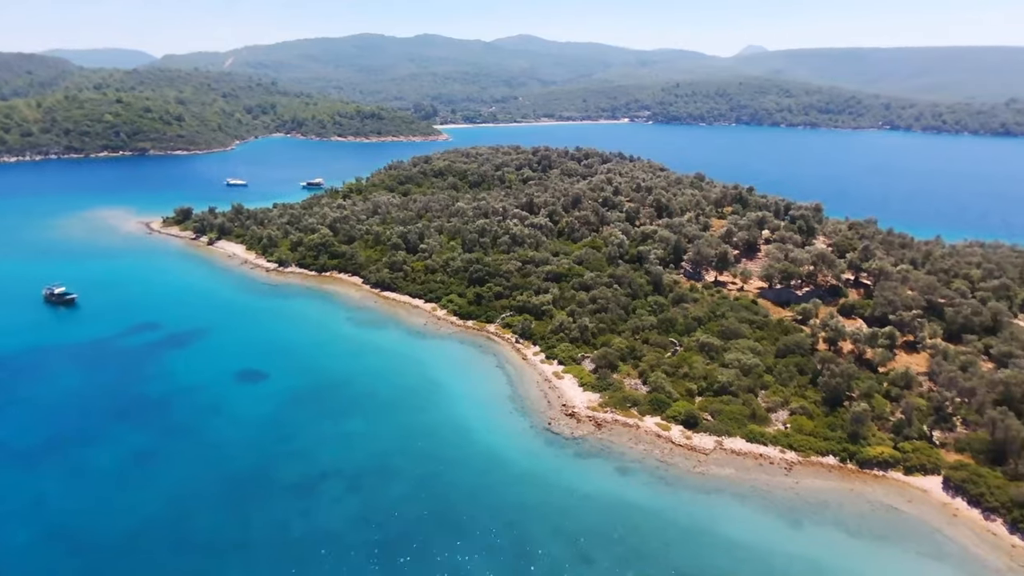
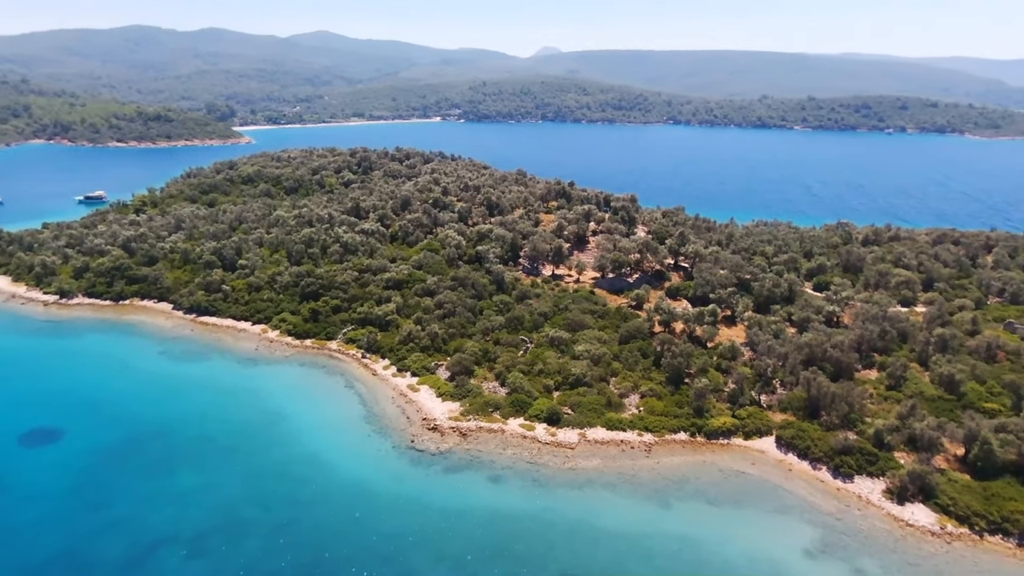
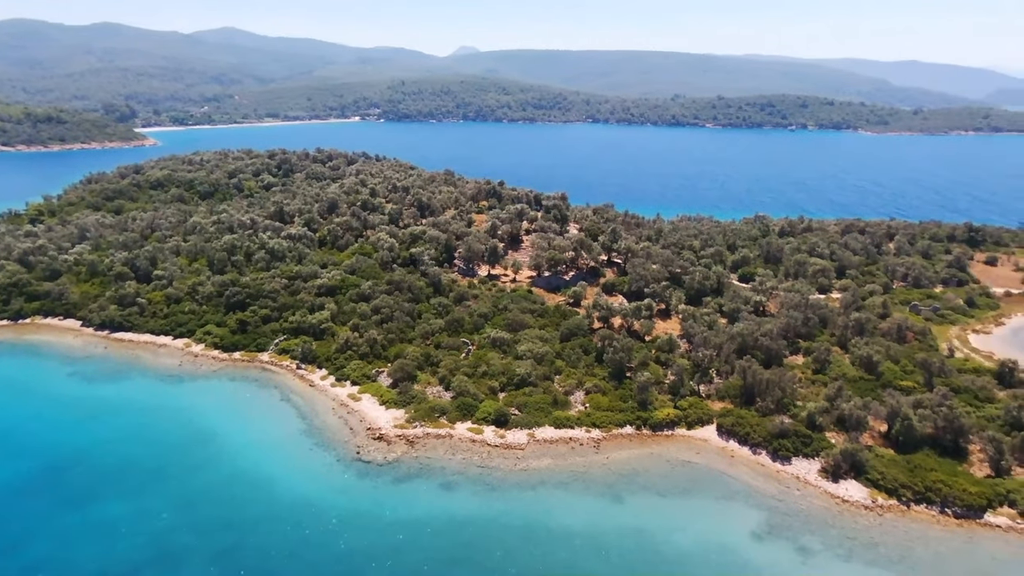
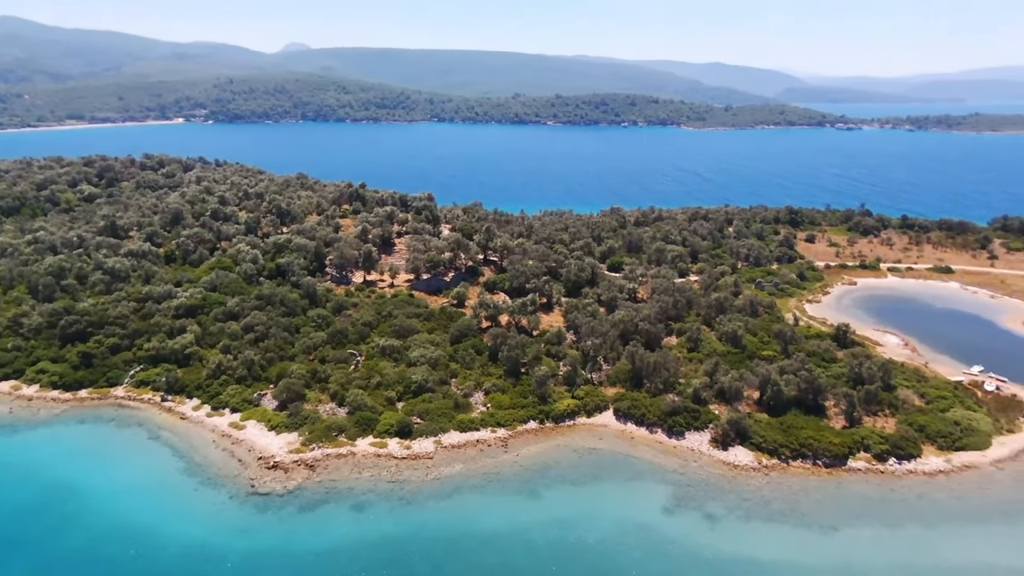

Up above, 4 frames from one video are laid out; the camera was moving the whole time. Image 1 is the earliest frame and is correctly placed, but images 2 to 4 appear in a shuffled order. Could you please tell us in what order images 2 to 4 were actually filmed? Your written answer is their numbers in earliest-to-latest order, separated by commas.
2, 3, 4
